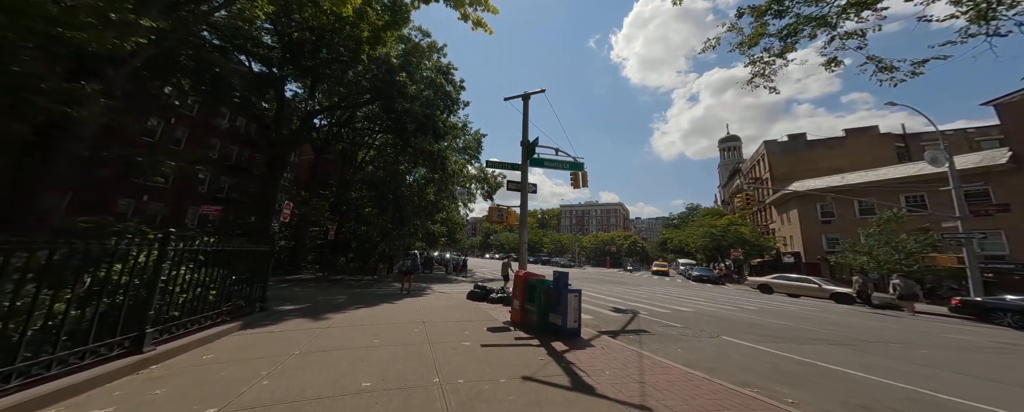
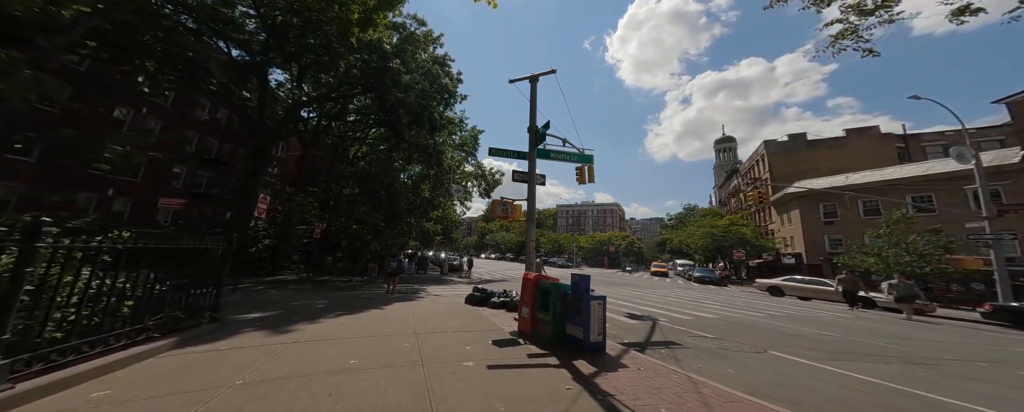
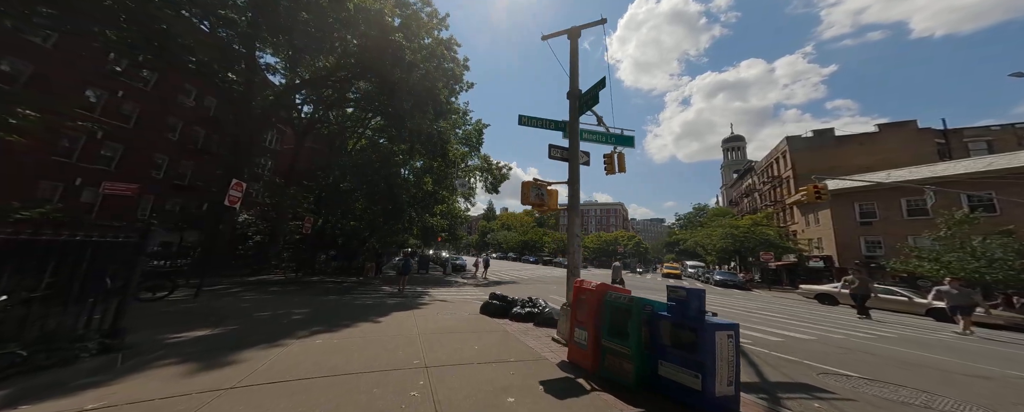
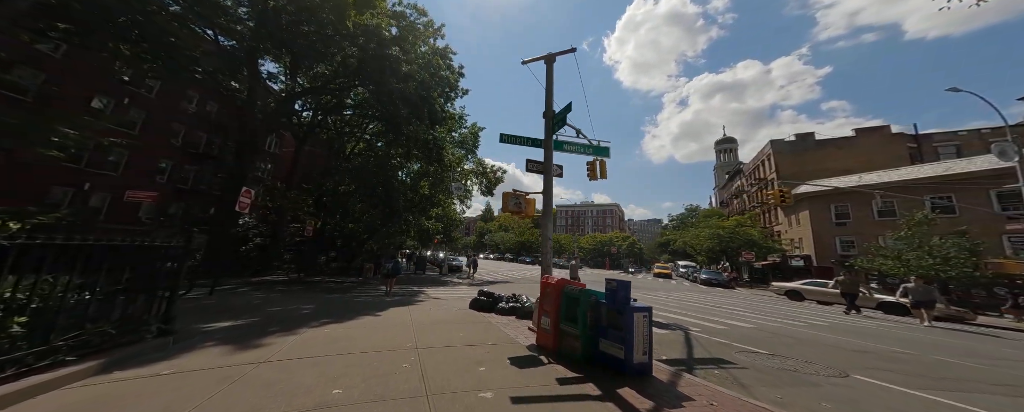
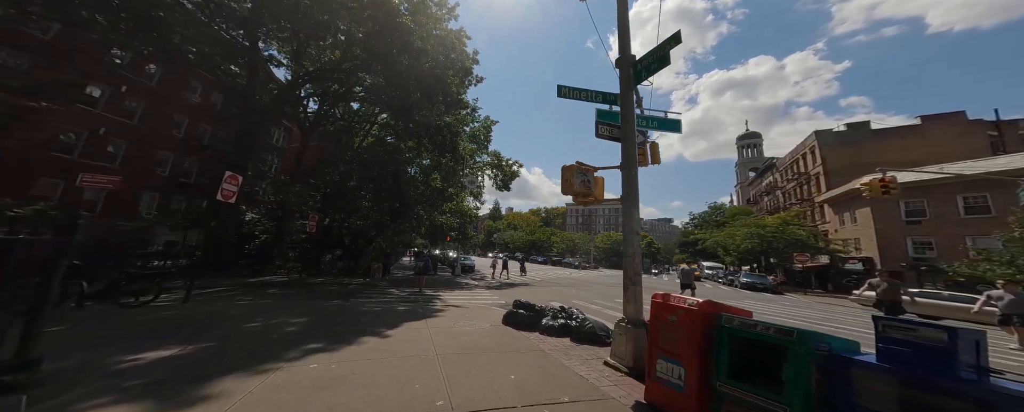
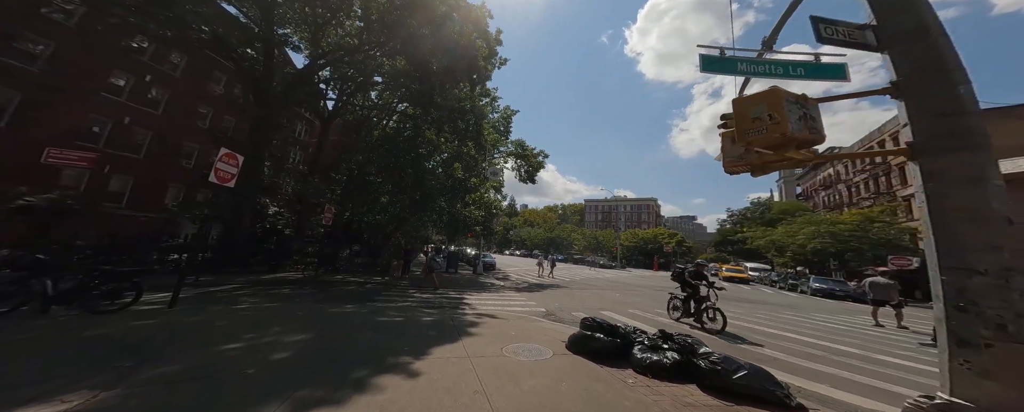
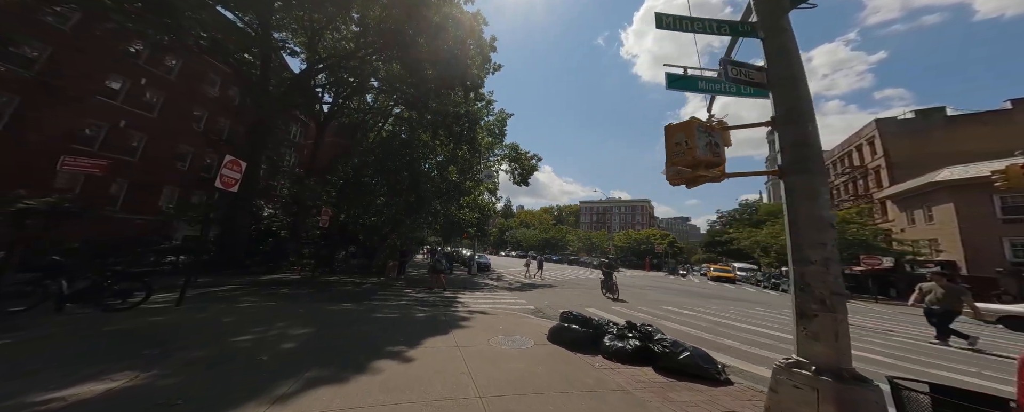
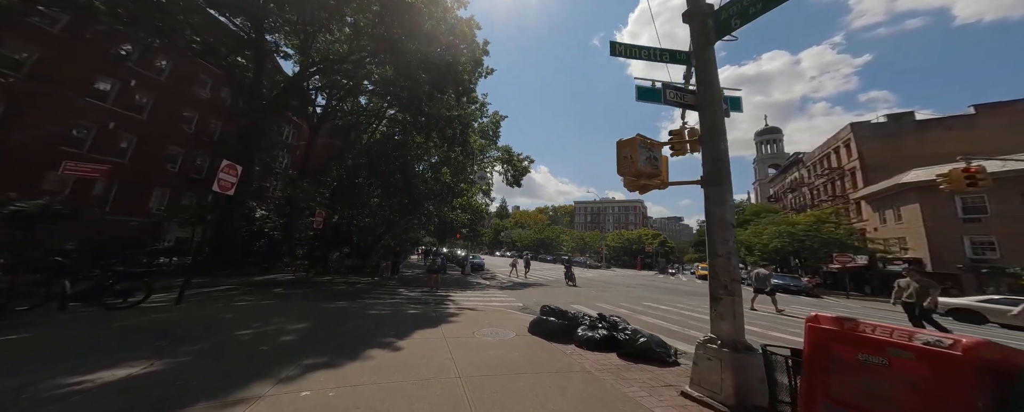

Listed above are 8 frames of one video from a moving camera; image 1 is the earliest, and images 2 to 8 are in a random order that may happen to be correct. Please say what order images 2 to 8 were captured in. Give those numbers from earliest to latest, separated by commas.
2, 4, 3, 5, 8, 7, 6
